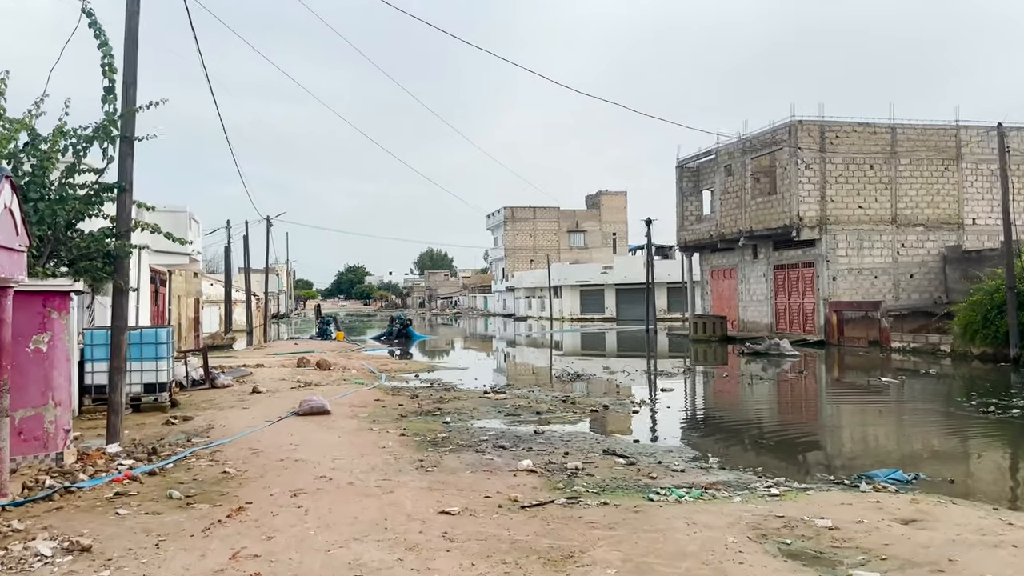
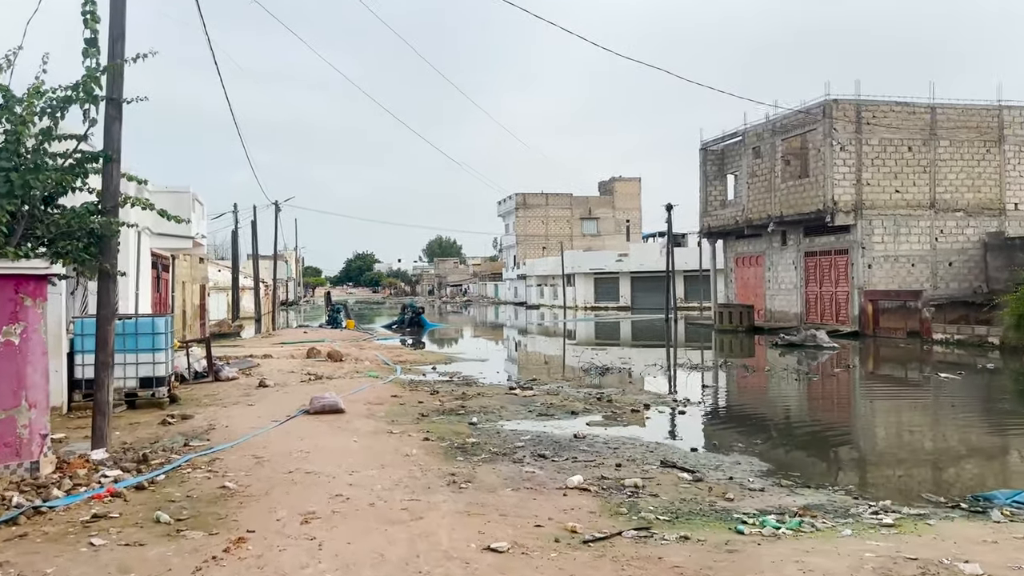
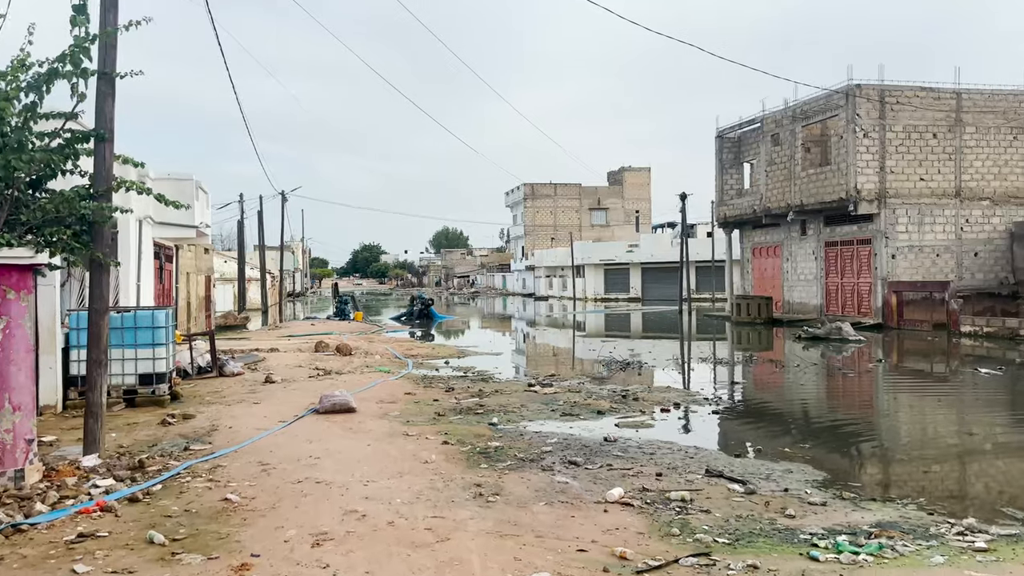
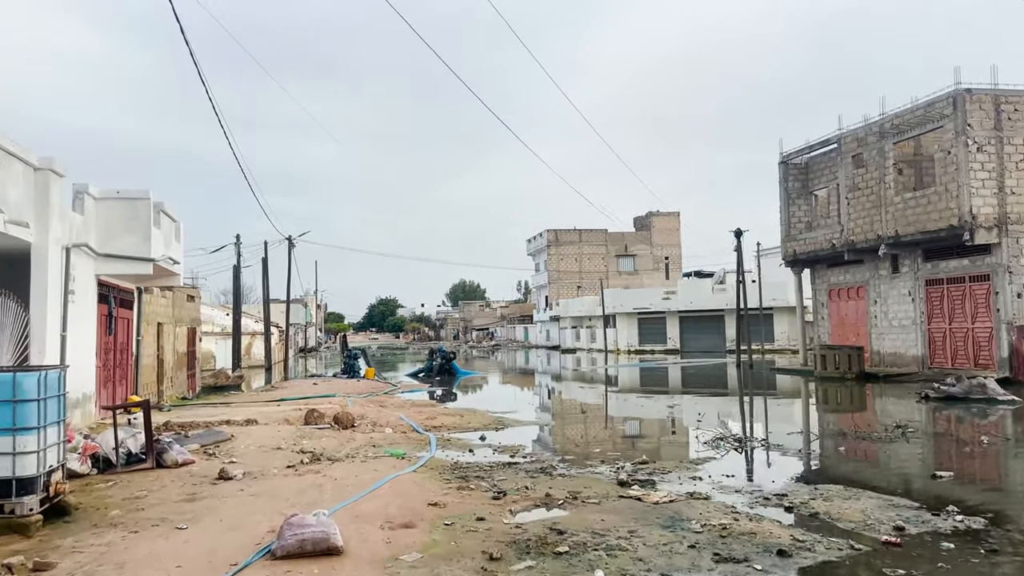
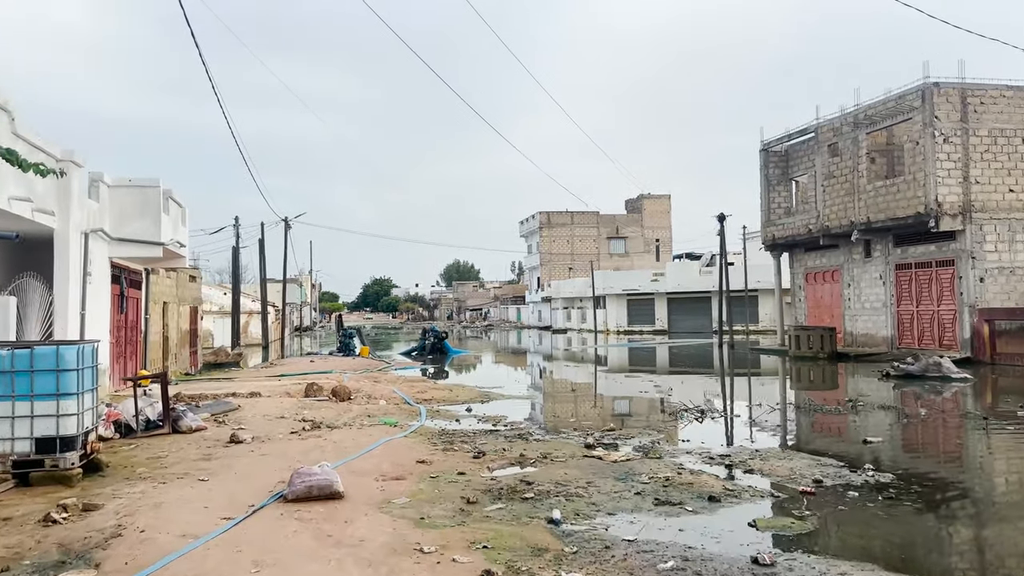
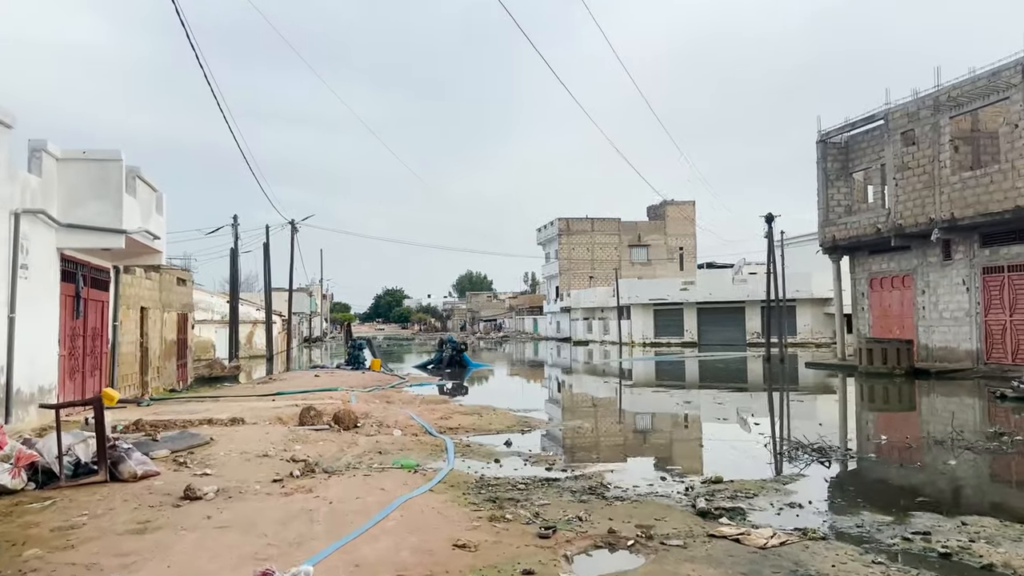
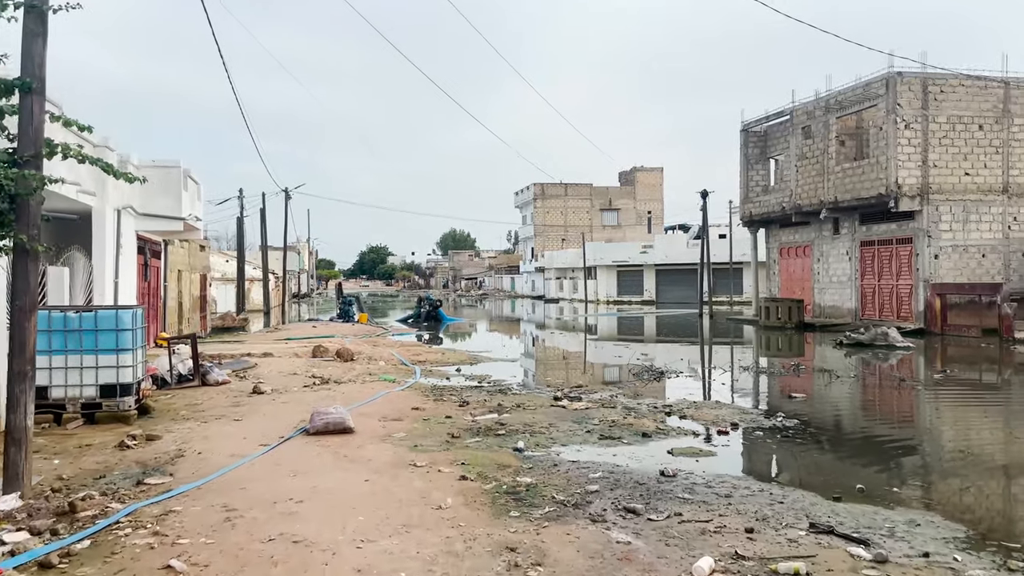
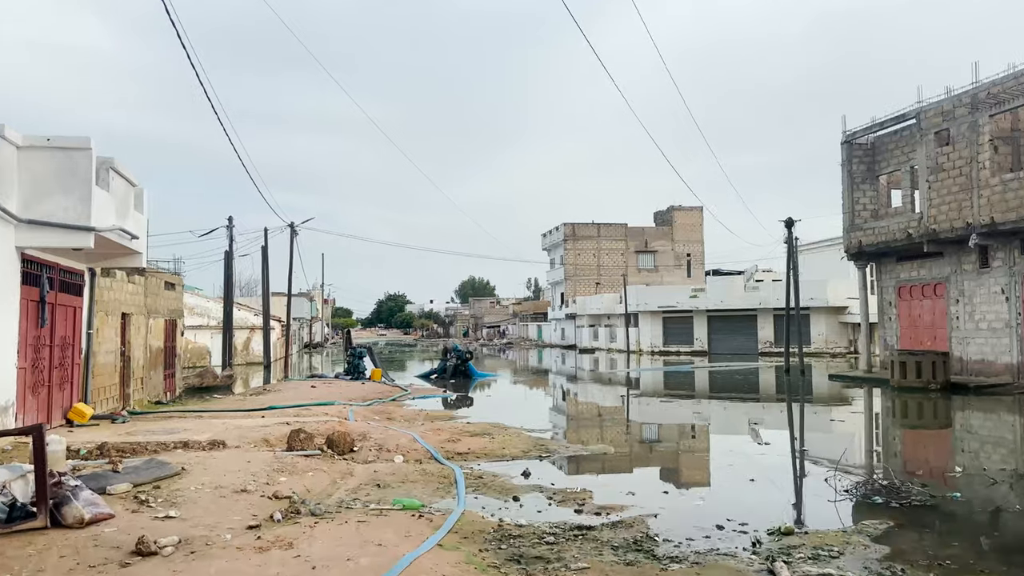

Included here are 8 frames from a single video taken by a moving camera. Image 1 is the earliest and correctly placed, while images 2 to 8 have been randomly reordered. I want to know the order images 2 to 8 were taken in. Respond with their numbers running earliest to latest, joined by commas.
2, 3, 7, 5, 4, 6, 8
